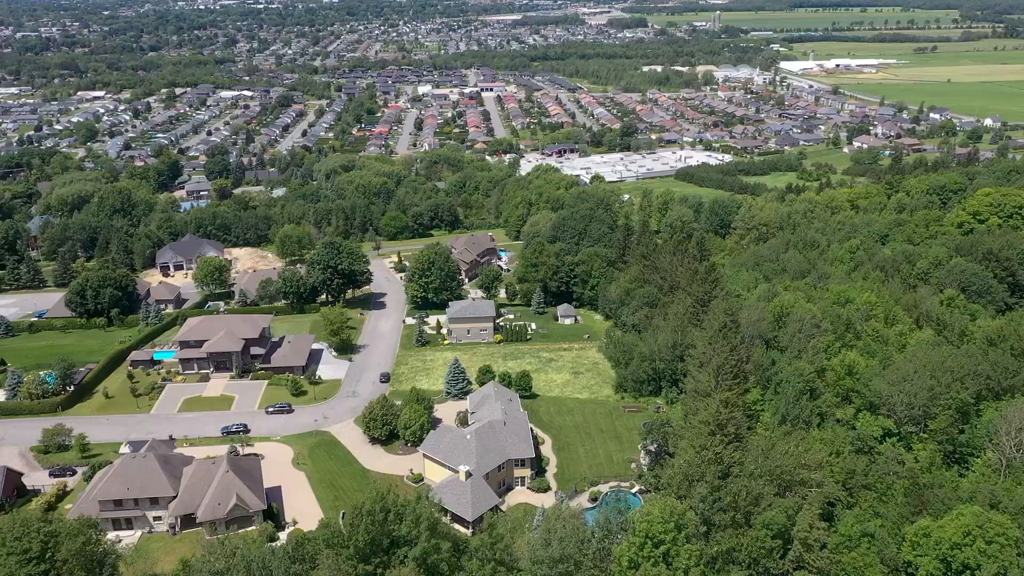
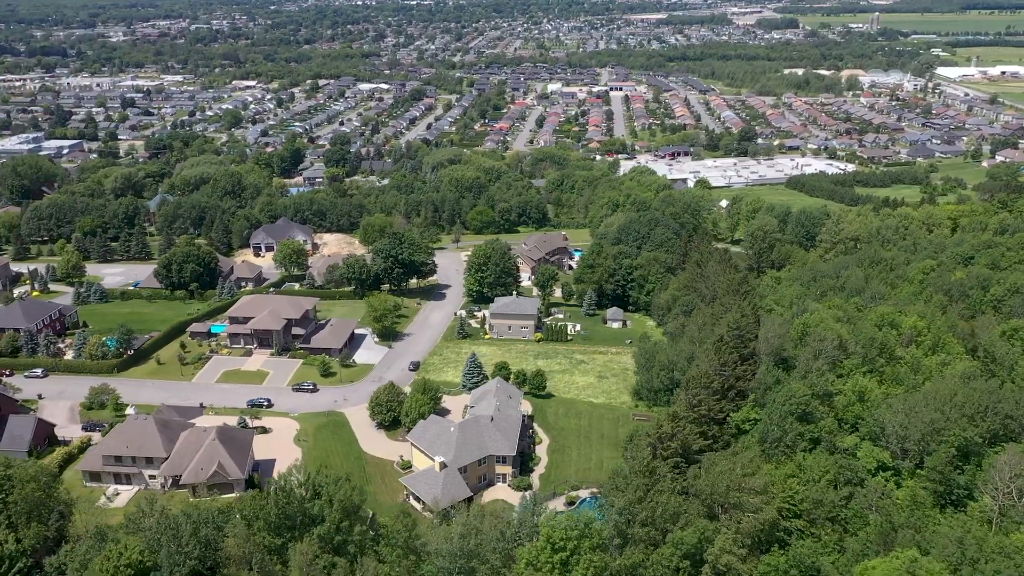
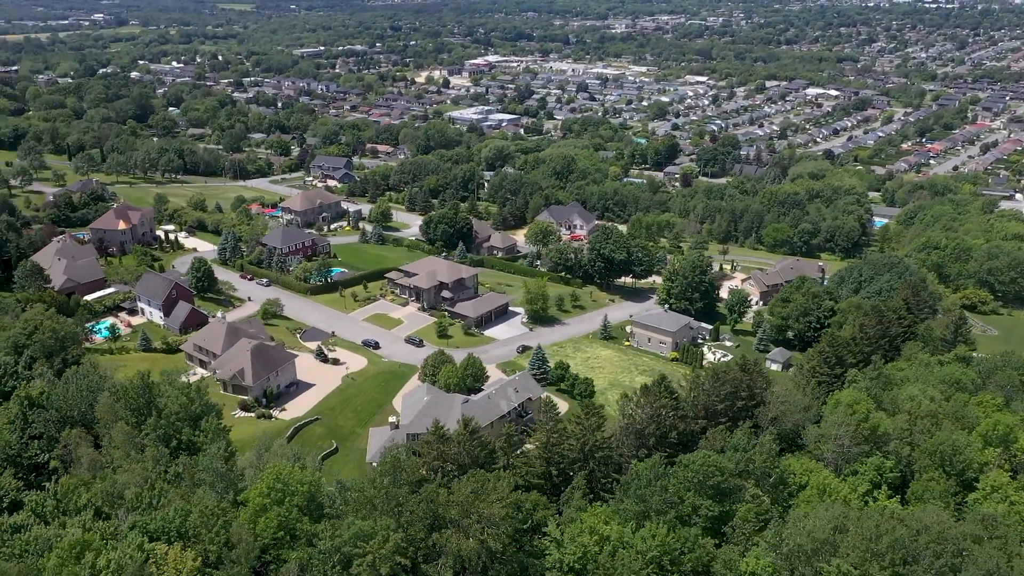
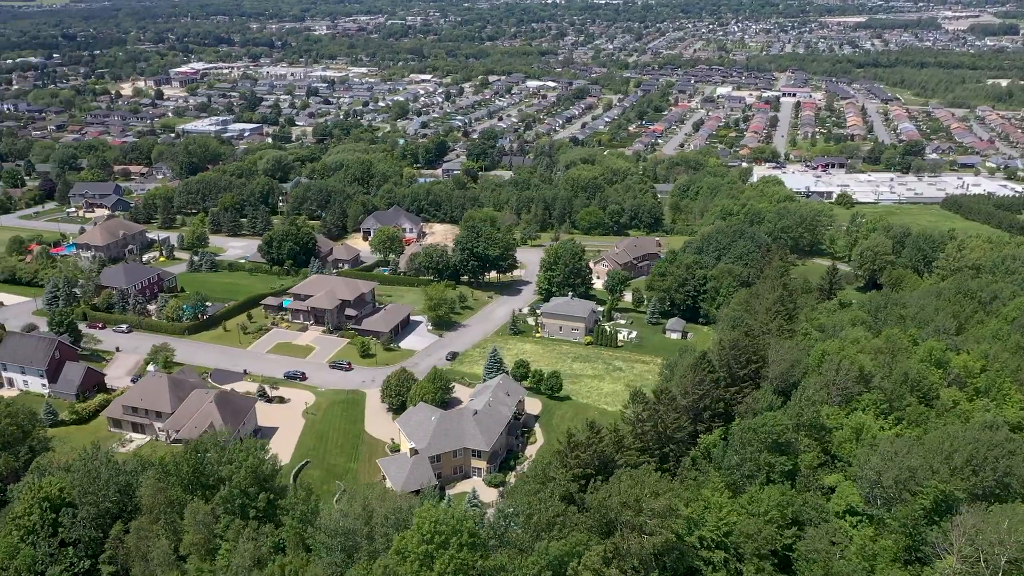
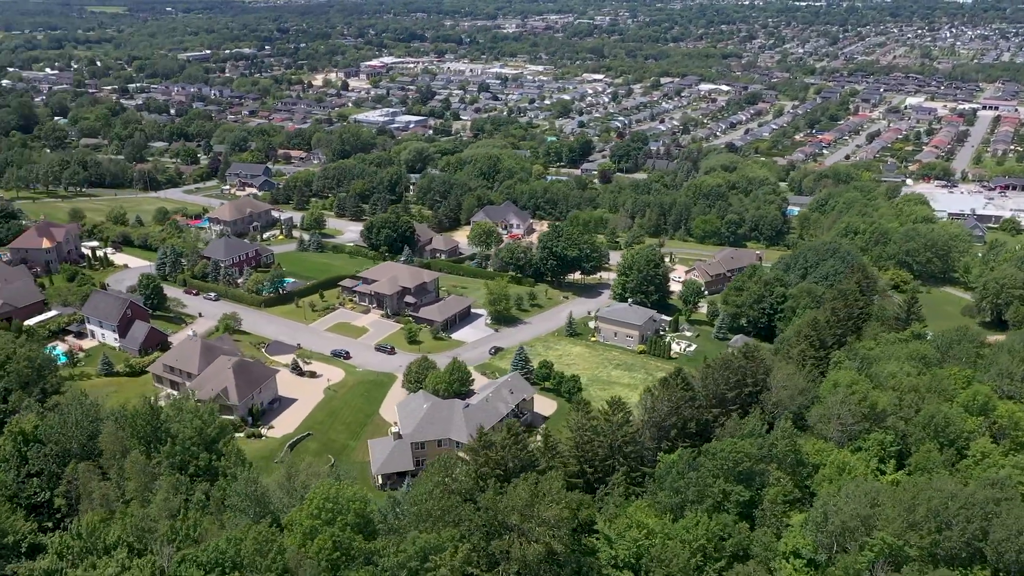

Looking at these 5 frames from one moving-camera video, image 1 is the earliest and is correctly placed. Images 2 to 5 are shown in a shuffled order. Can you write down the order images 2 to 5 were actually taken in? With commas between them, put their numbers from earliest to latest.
2, 4, 5, 3
